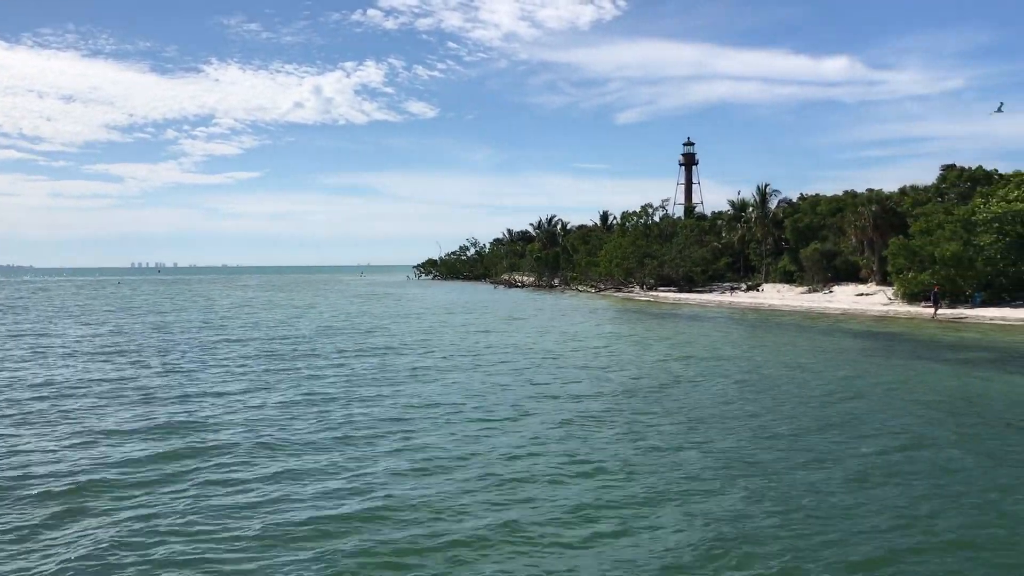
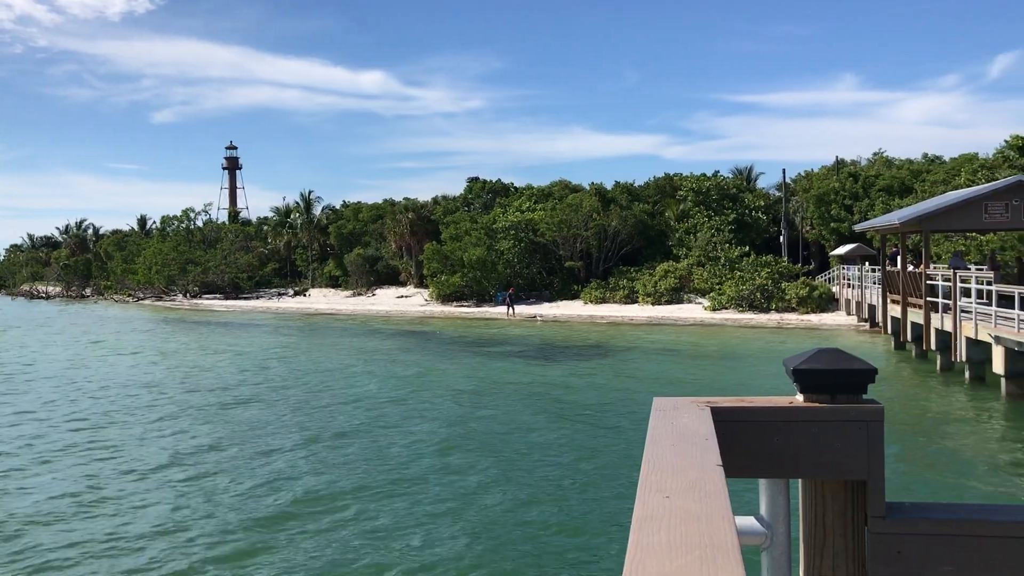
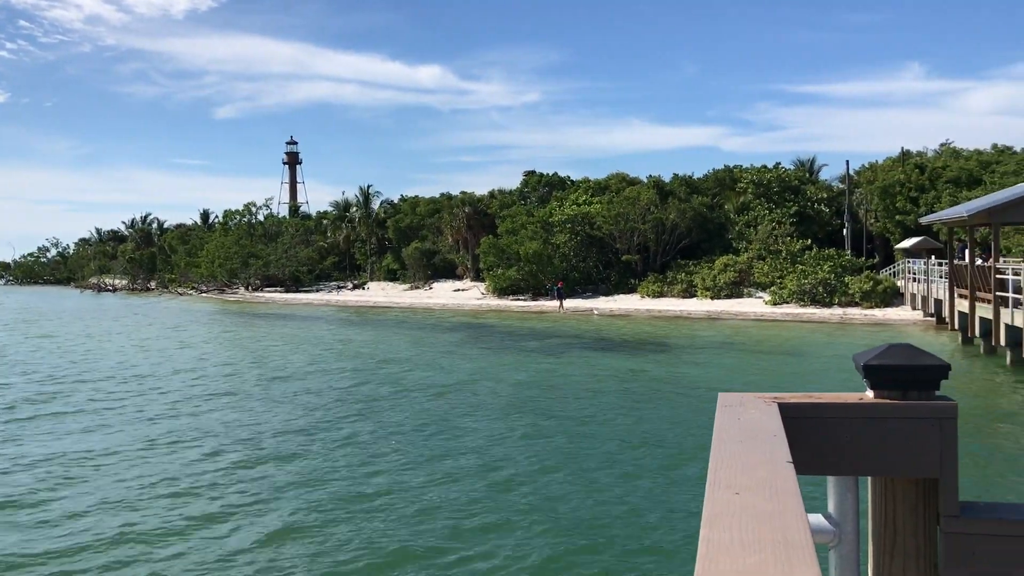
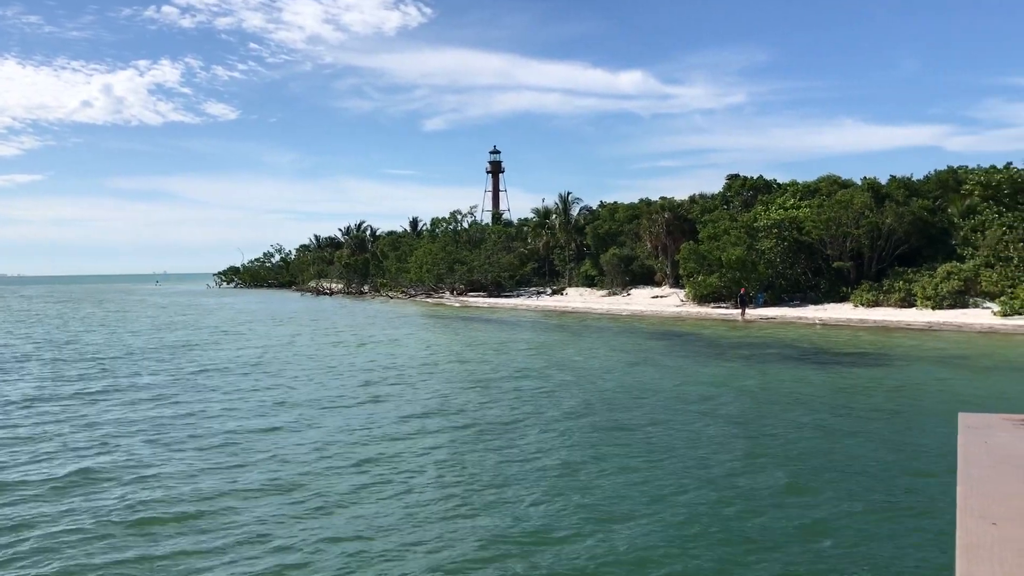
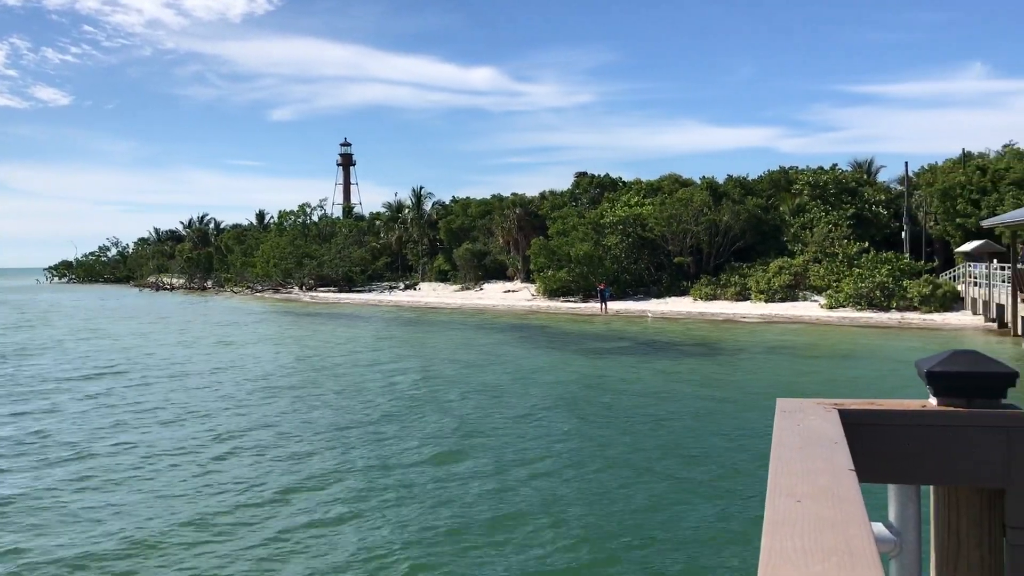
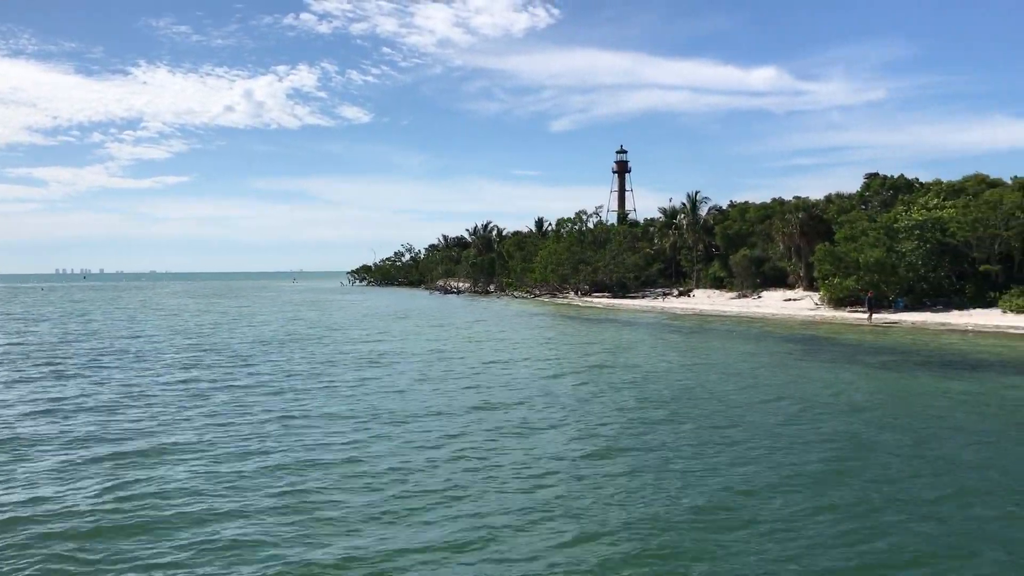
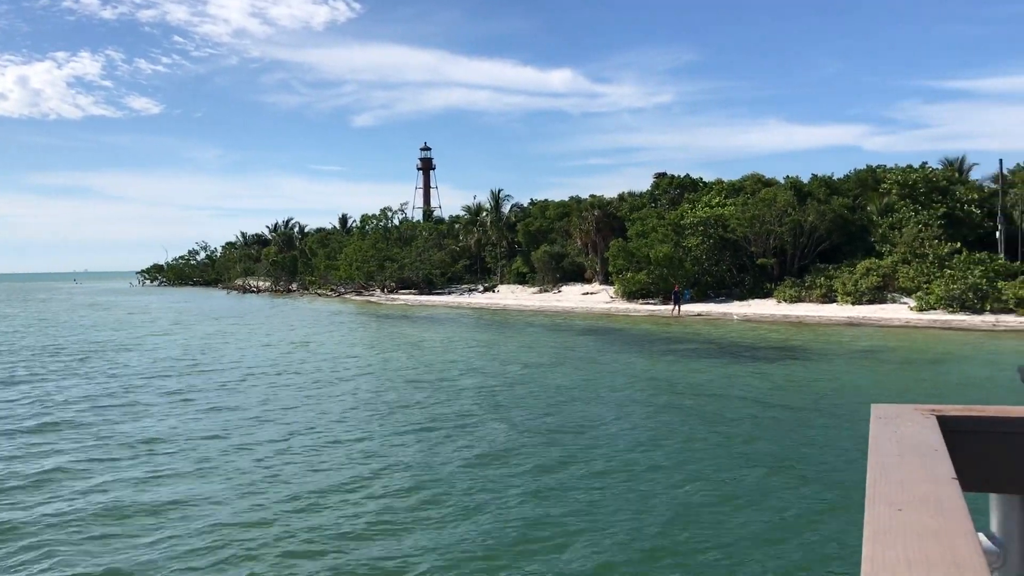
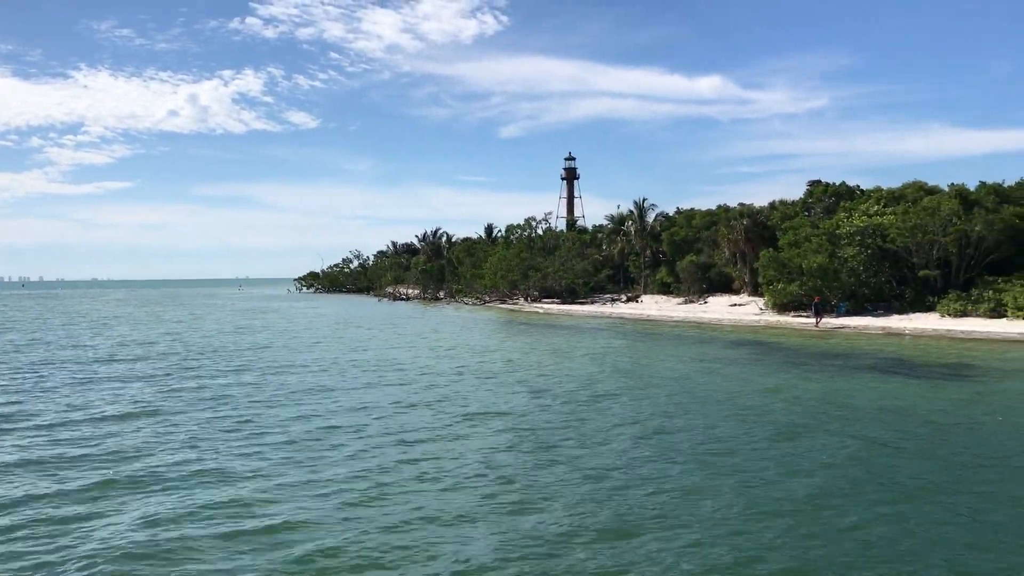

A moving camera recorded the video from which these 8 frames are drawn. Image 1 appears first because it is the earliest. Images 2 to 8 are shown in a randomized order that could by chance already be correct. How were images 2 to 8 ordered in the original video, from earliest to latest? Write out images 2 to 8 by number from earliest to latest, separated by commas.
6, 8, 4, 7, 5, 3, 2
